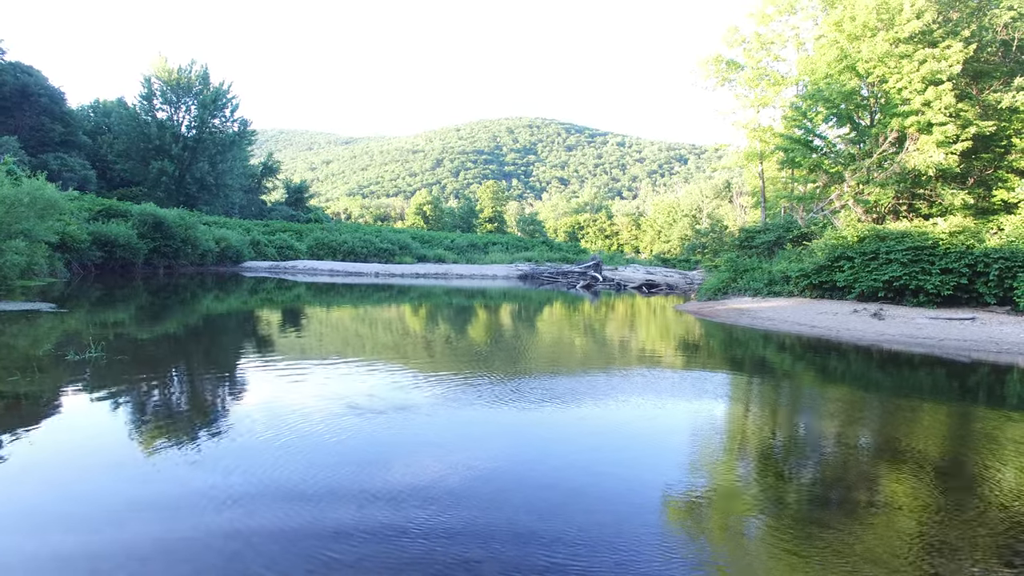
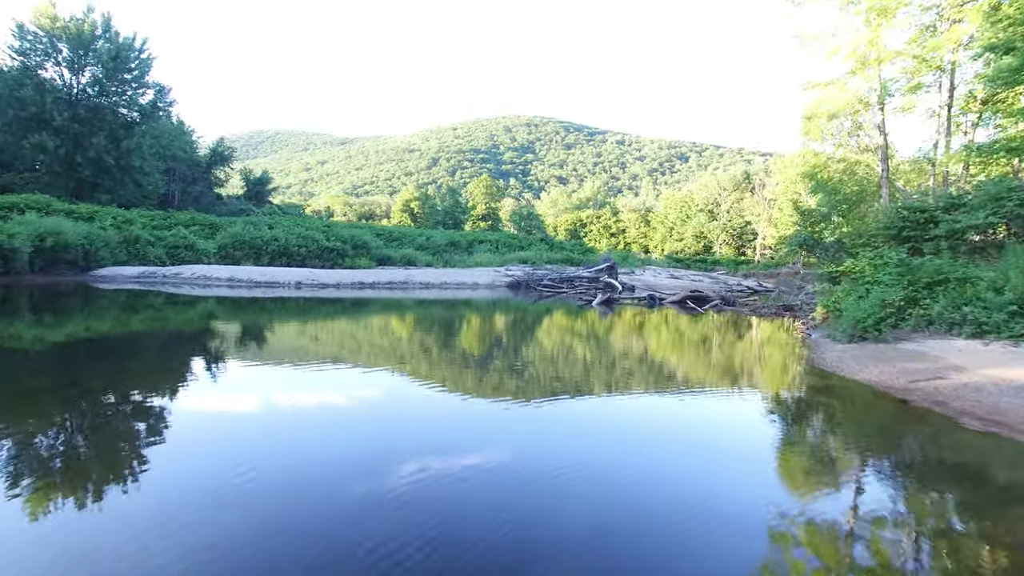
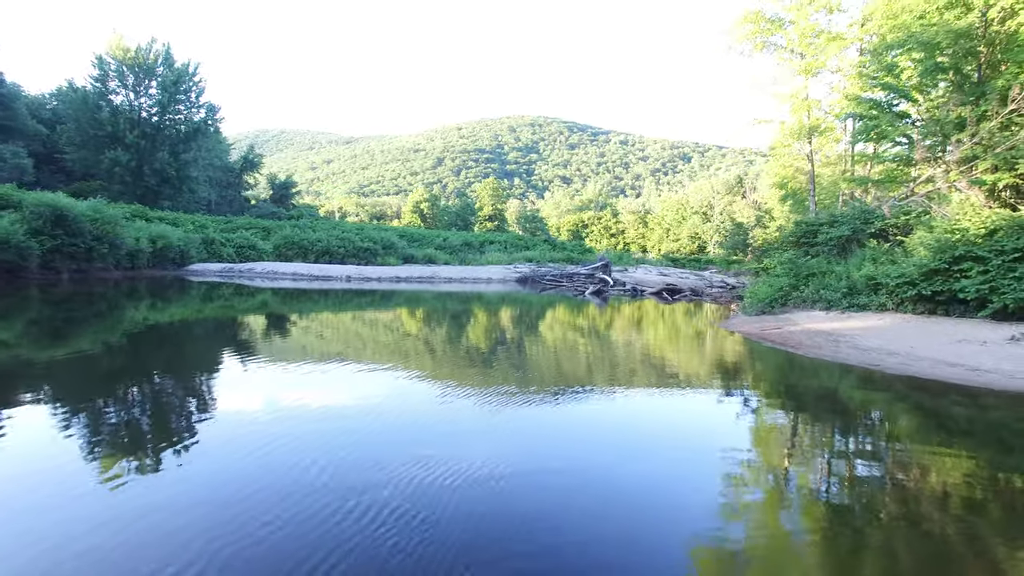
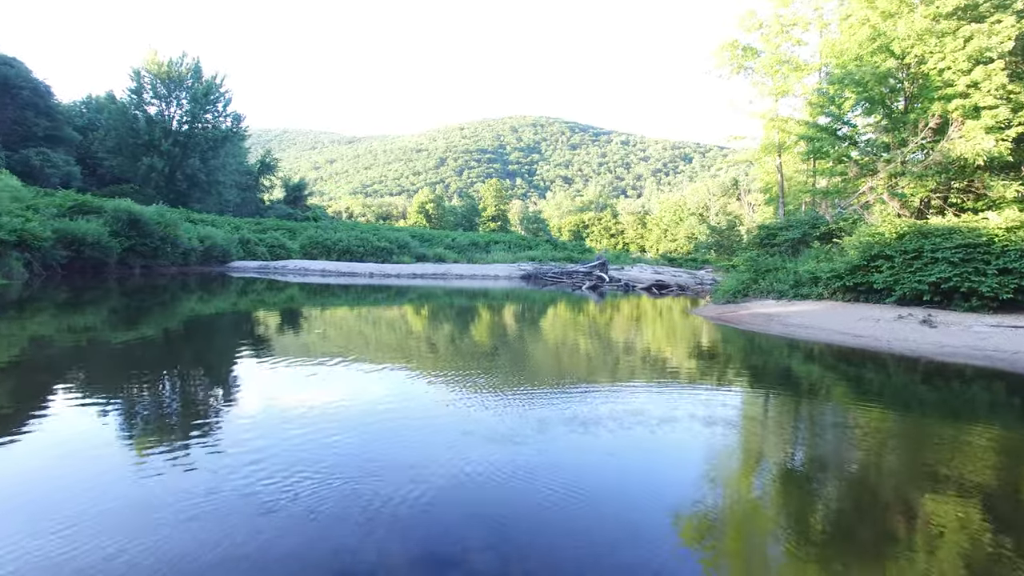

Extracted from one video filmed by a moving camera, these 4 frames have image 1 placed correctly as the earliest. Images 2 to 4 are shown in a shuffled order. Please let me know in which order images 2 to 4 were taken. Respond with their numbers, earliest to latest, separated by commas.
4, 3, 2
